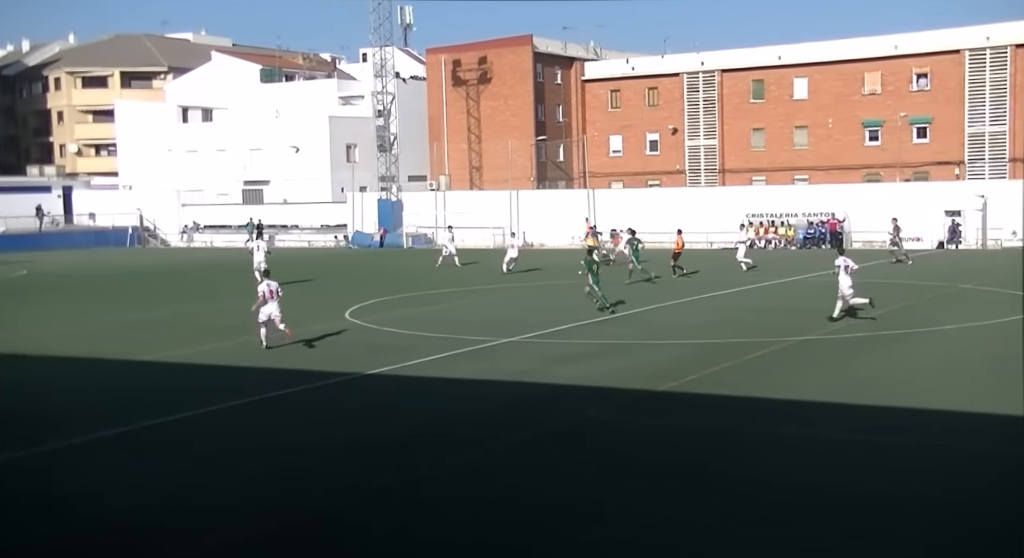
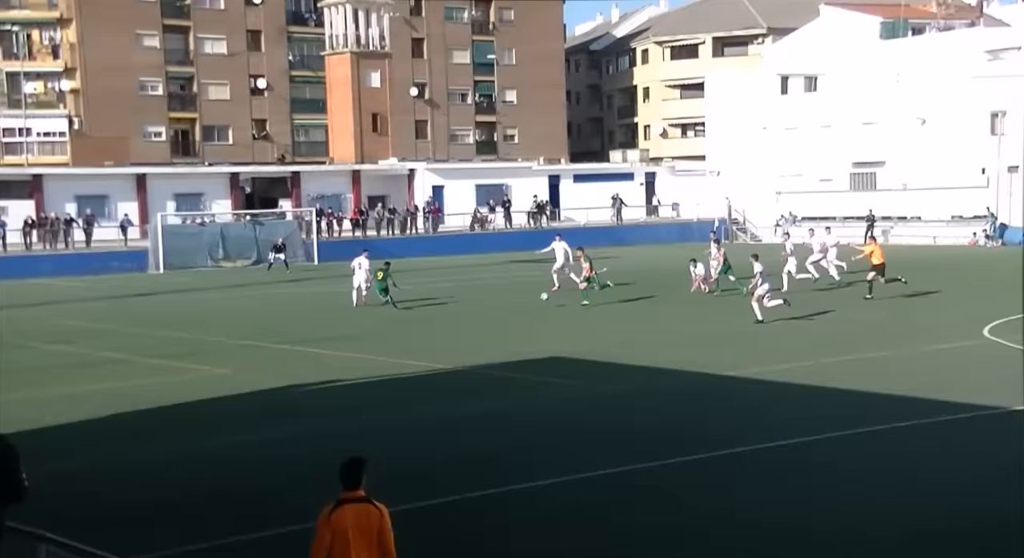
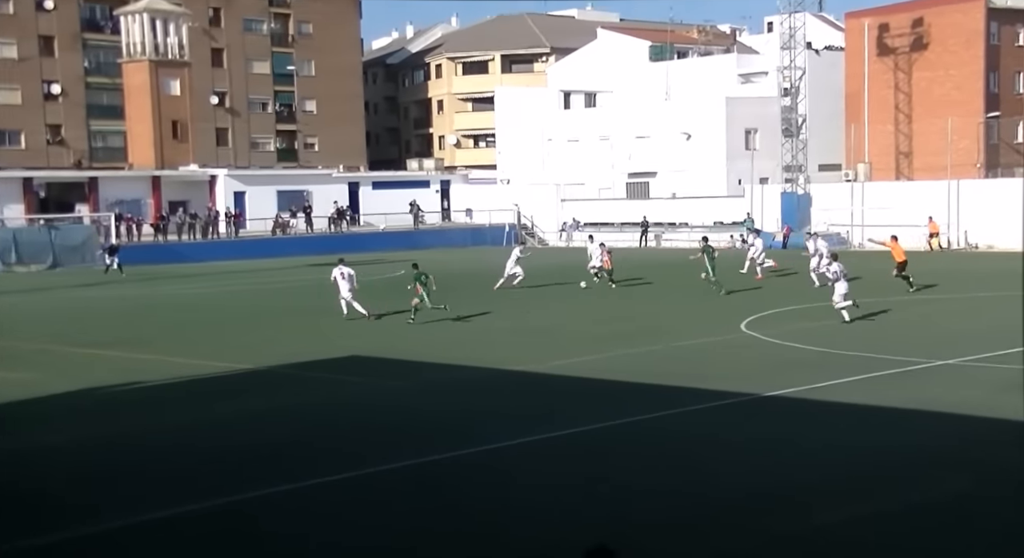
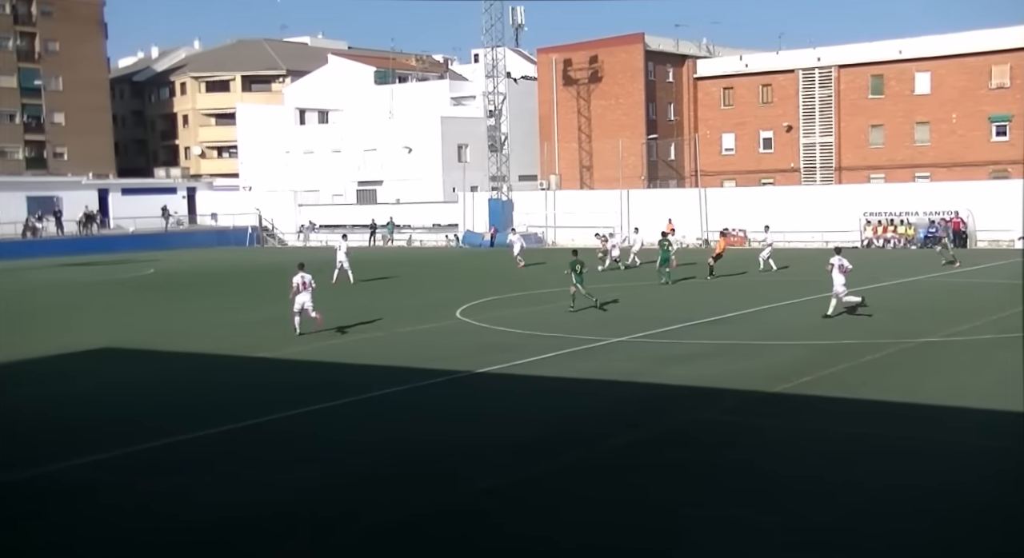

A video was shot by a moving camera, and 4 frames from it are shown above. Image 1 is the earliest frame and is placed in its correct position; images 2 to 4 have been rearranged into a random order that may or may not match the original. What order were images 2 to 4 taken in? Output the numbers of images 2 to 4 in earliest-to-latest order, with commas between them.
4, 3, 2
